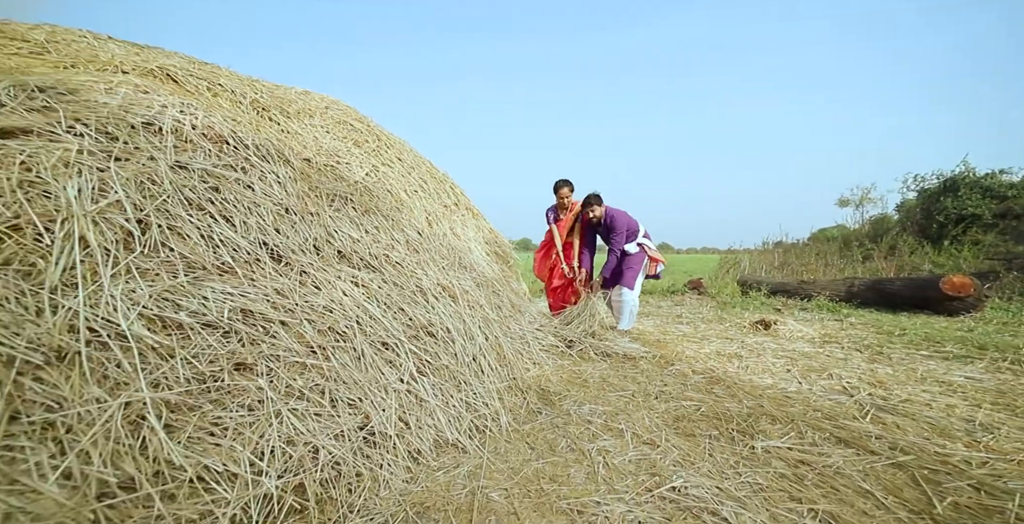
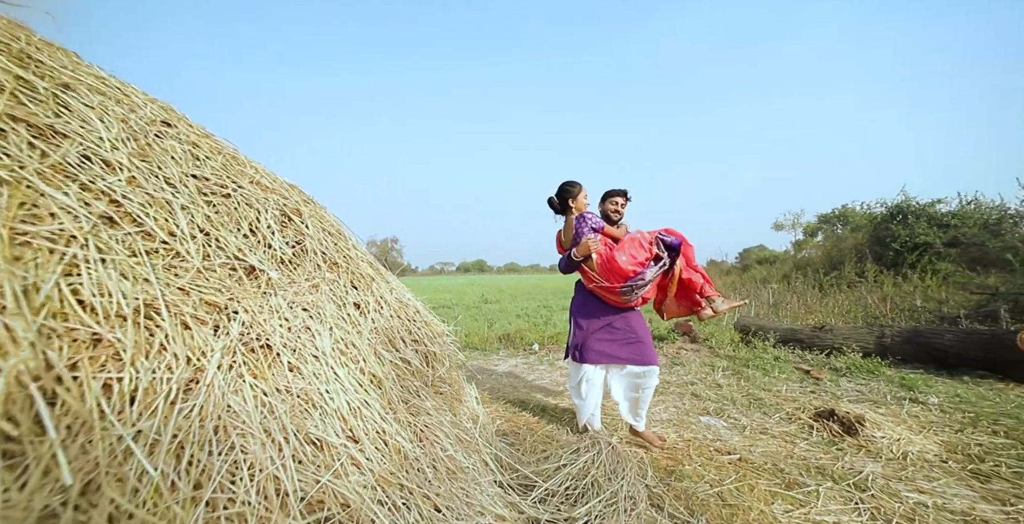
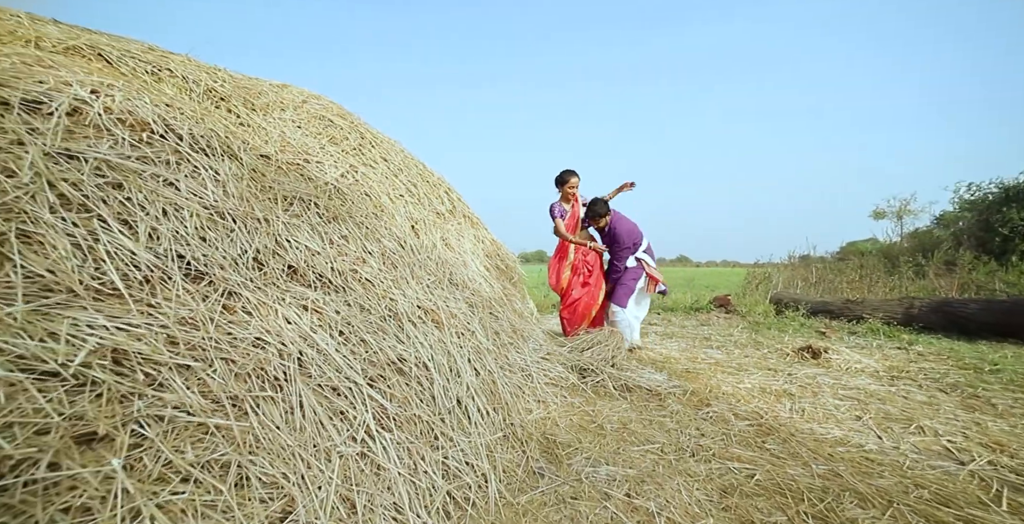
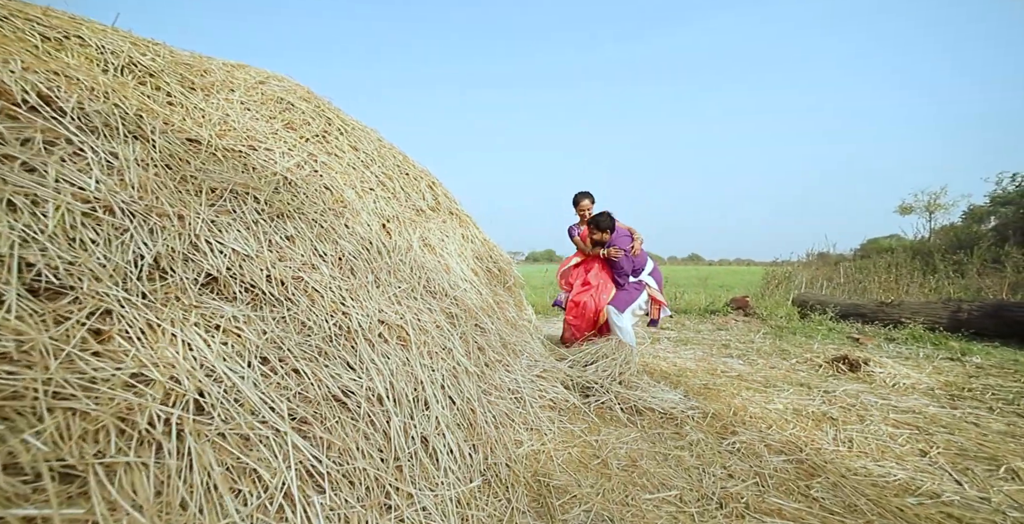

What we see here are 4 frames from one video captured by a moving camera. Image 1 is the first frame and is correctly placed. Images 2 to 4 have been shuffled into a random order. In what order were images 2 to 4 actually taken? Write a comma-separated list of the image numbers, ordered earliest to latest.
3, 4, 2
